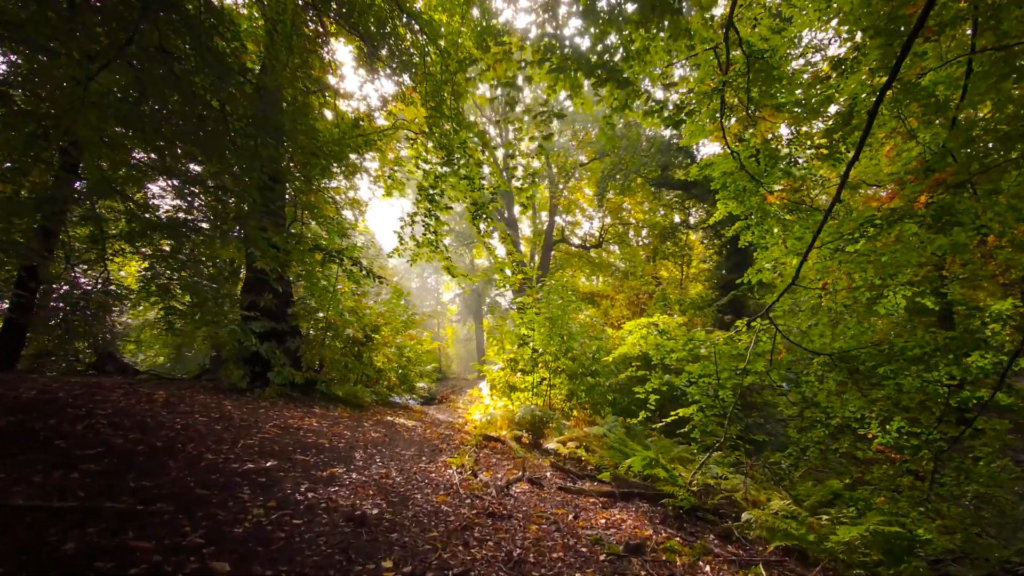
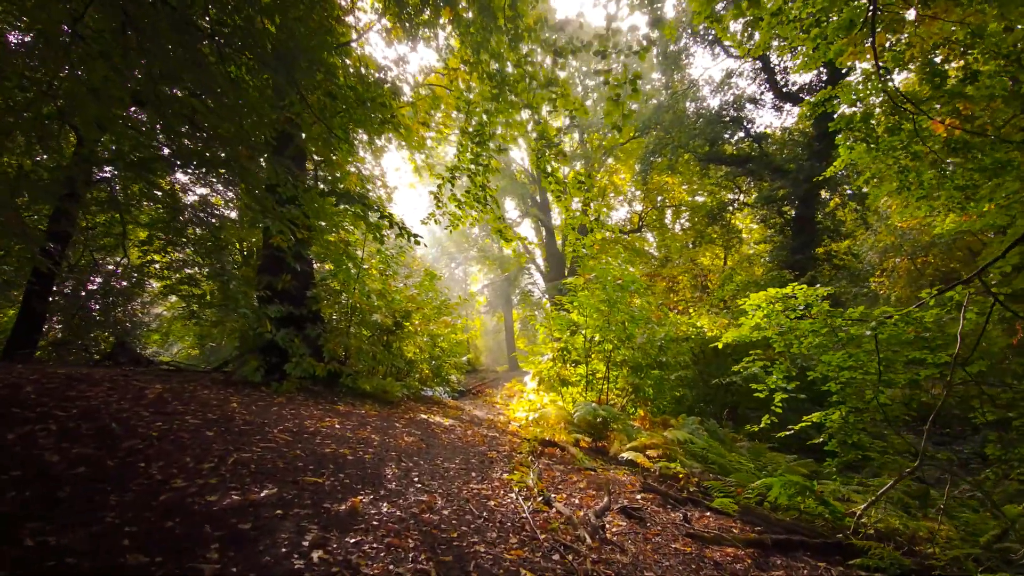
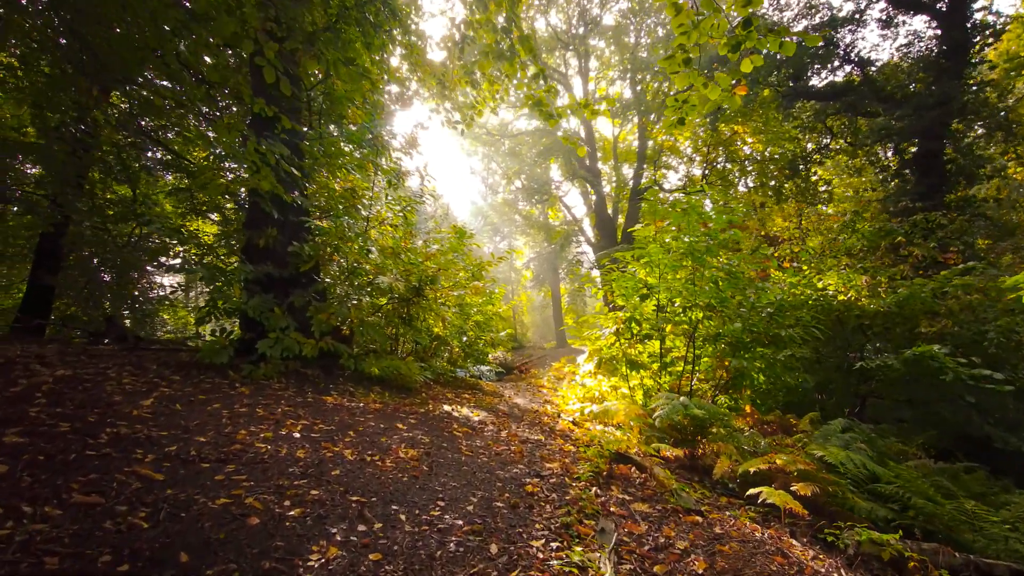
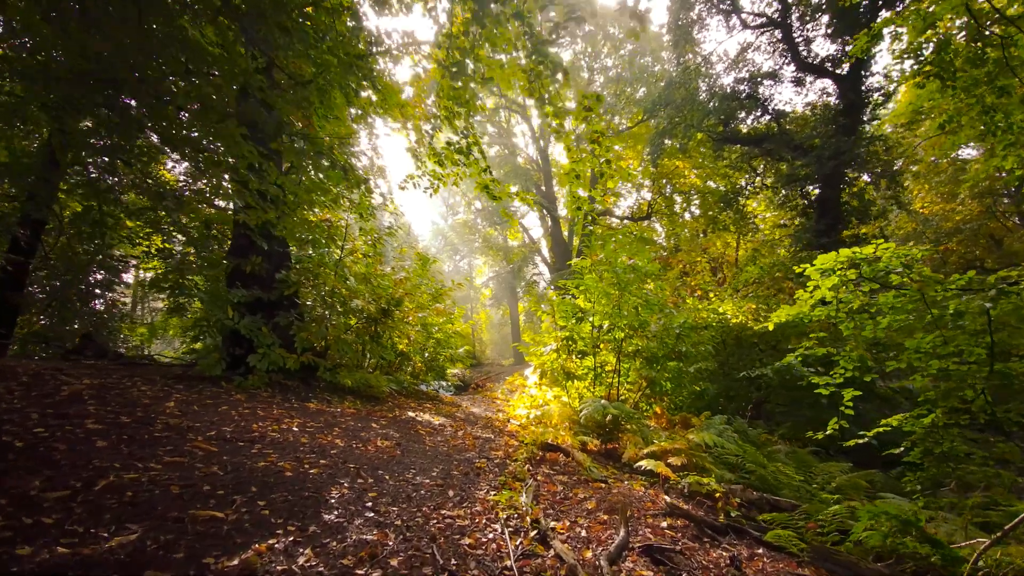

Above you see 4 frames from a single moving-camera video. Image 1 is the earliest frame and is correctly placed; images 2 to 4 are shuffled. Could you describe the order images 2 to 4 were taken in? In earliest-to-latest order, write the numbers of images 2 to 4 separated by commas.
2, 4, 3
